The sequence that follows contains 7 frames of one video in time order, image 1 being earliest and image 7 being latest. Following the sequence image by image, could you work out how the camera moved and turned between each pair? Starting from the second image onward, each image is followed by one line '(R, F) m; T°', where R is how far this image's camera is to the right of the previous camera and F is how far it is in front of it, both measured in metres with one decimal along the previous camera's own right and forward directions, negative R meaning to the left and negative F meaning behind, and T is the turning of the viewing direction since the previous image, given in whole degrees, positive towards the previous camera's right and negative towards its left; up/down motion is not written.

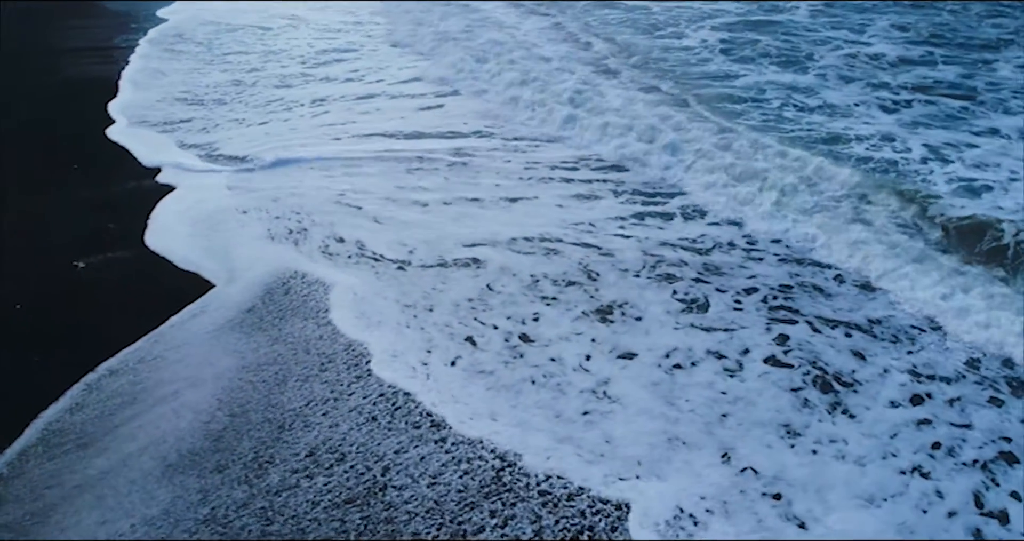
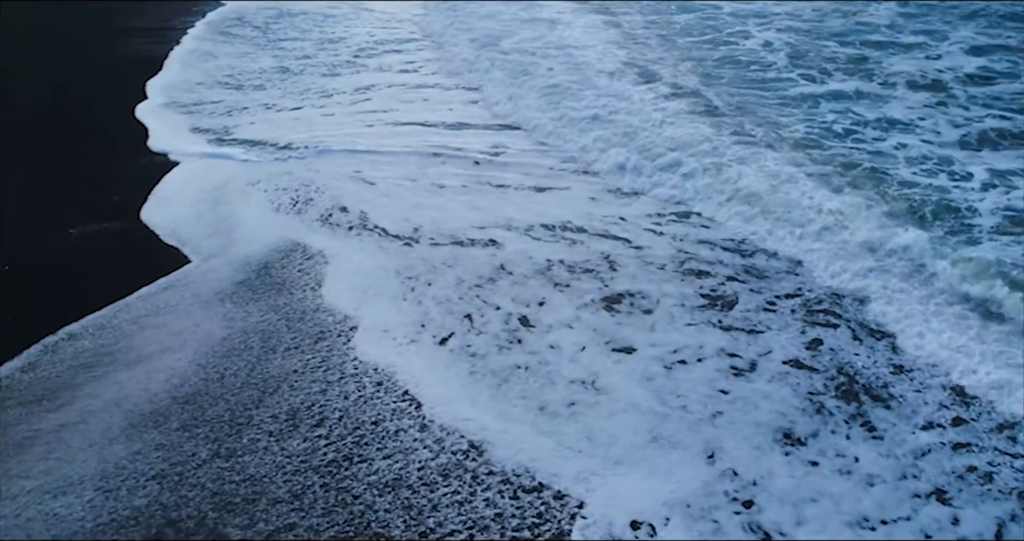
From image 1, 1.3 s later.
(+1.3, -0.3) m; -8°
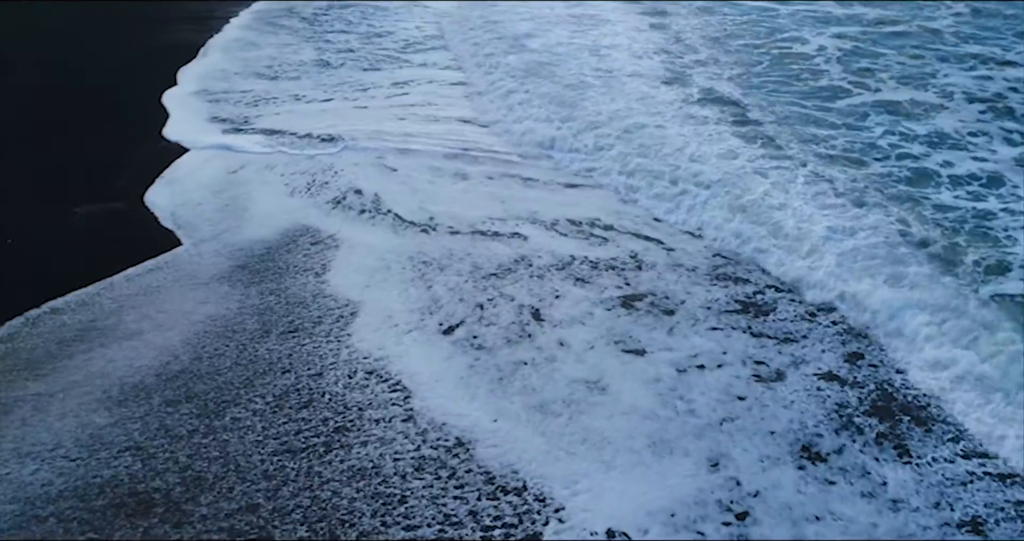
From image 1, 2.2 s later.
(+1.0, 0.0) m; -7°
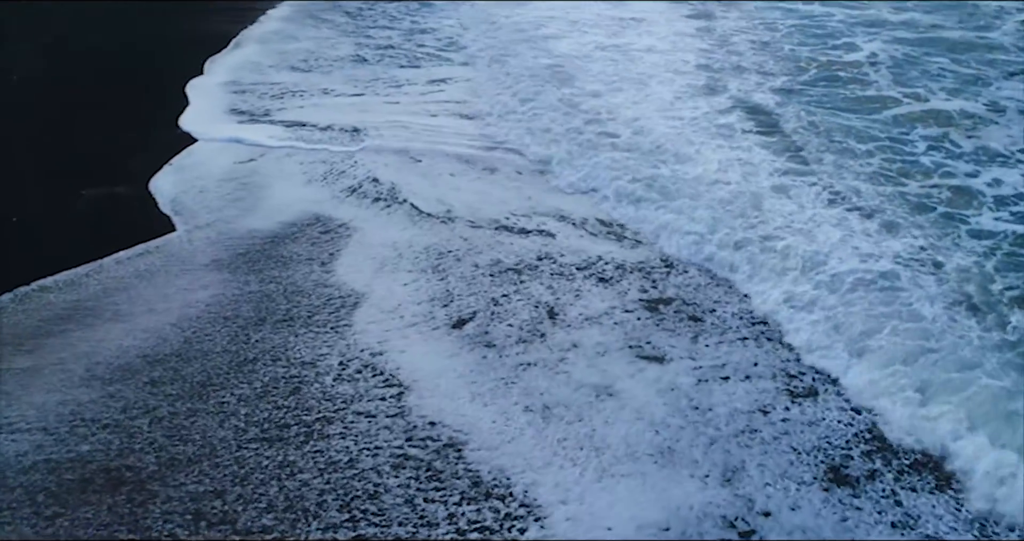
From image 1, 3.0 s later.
(+1.0, +0.1) m; -7°
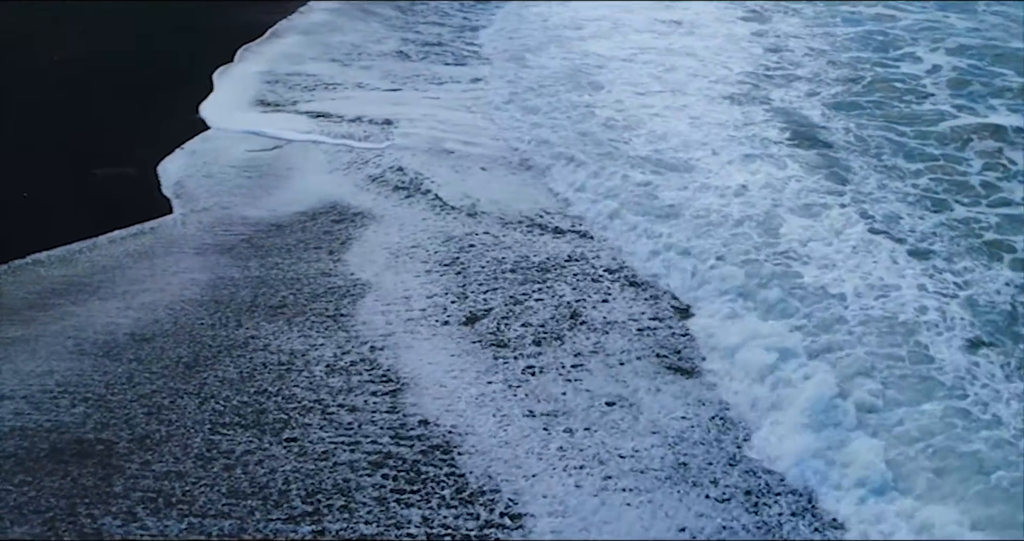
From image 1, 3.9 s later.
(+1.1, +0.3) m; -8°
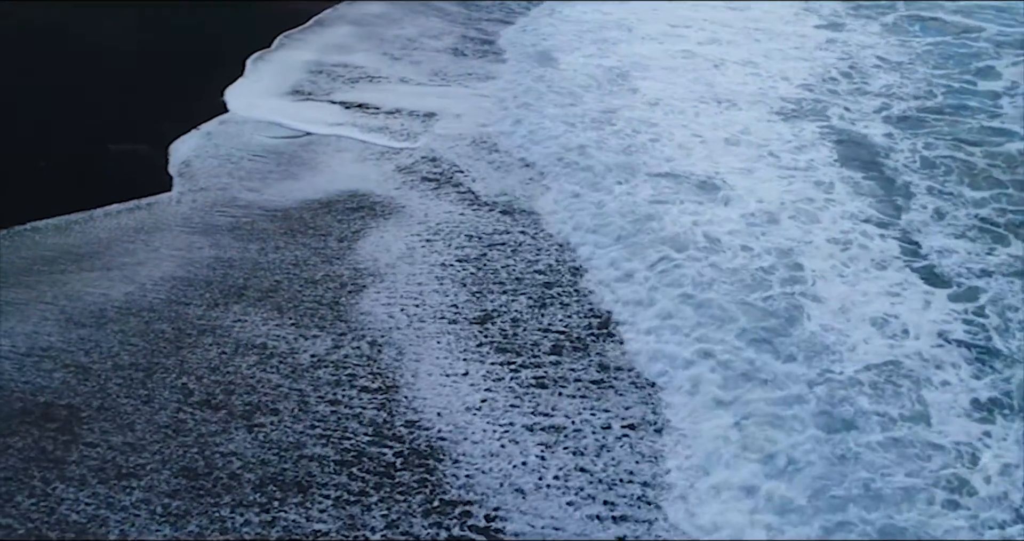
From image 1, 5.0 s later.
(+1.4, +0.5) m; -10°
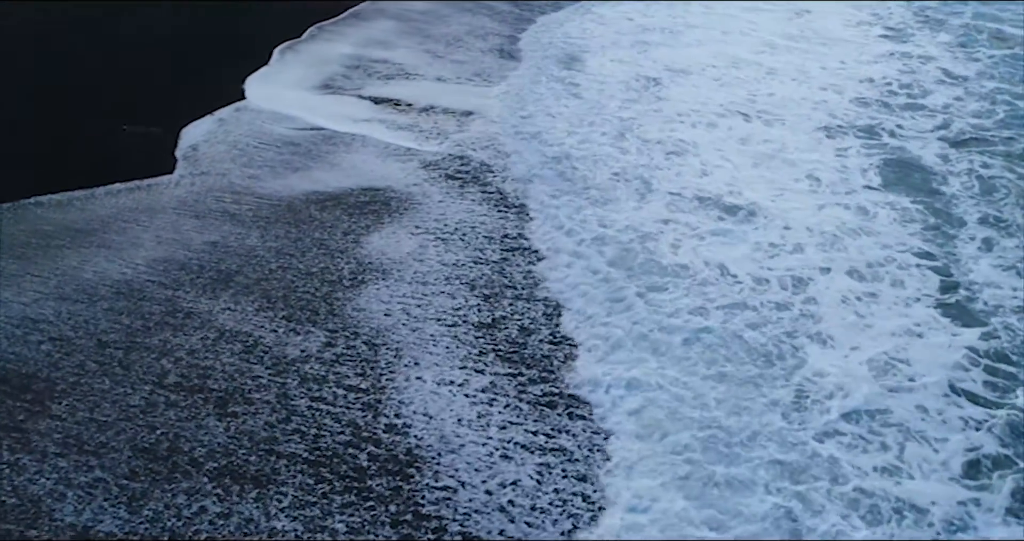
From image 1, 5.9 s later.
(+1.1, +0.5) m; -8°
